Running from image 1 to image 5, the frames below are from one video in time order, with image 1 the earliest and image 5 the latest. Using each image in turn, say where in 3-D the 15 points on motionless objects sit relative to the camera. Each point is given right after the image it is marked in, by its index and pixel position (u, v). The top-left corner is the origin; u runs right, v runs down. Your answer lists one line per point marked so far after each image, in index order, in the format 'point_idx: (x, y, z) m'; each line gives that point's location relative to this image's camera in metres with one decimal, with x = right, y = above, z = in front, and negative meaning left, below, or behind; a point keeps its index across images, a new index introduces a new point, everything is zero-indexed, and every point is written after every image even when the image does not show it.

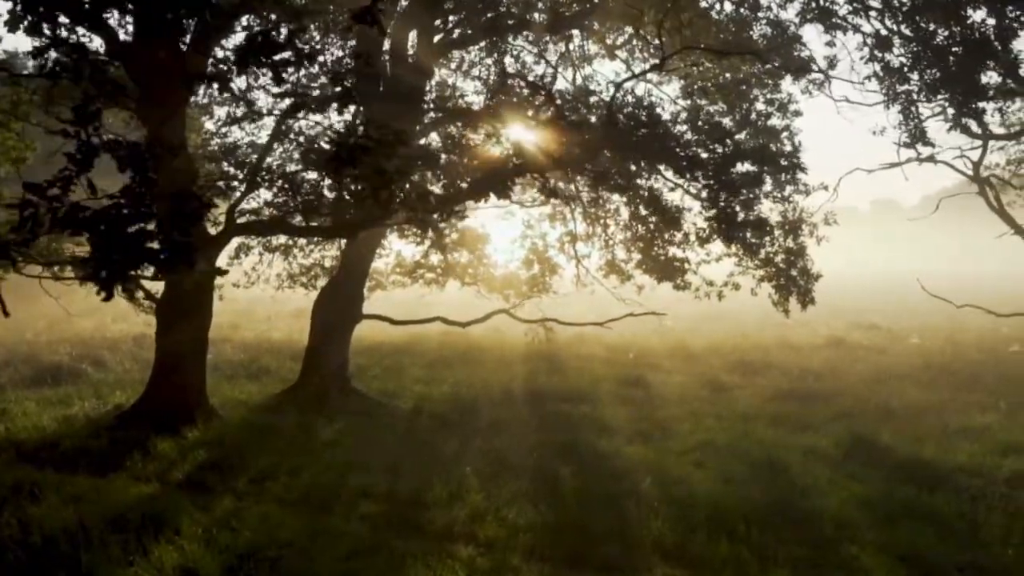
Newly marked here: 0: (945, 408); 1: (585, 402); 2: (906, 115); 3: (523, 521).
0: (+6.7, -1.8, +14.0) m
1: (+1.2, -1.9, +15.6) m
2: (+5.3, +2.3, +12.1) m
3: (+0.1, -2.2, +8.6) m
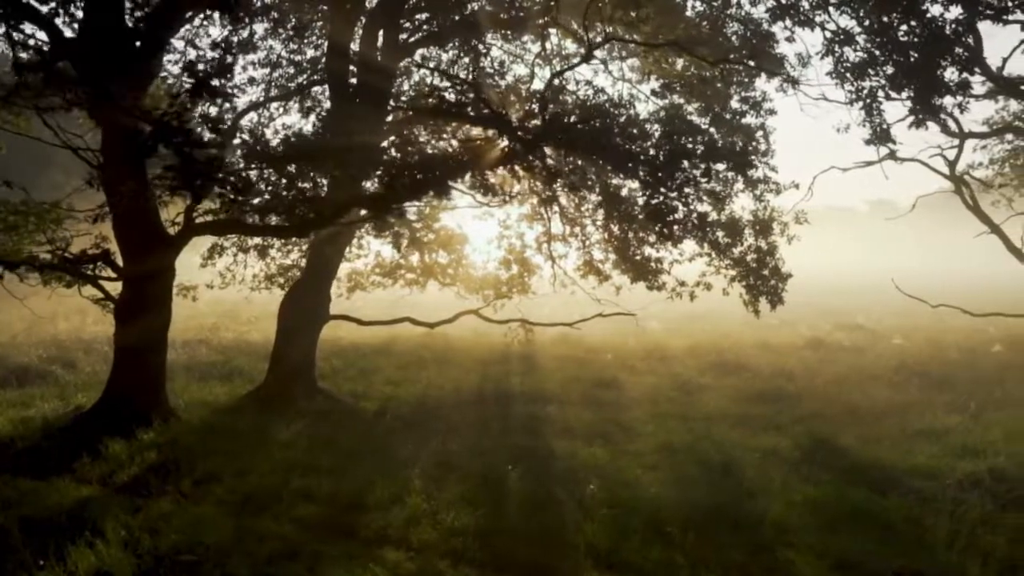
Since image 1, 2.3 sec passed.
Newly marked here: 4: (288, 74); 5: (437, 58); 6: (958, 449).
0: (+6.2, -1.8, +13.8) m
1: (+0.7, -1.9, +15.4) m
2: (+4.7, +2.3, +11.9) m
3: (-0.5, -2.2, +8.5) m
4: (-4.1, +4.0, +16.8) m
5: (-1.3, +4.3, +16.9) m
6: (+5.4, -1.9, +11.0) m
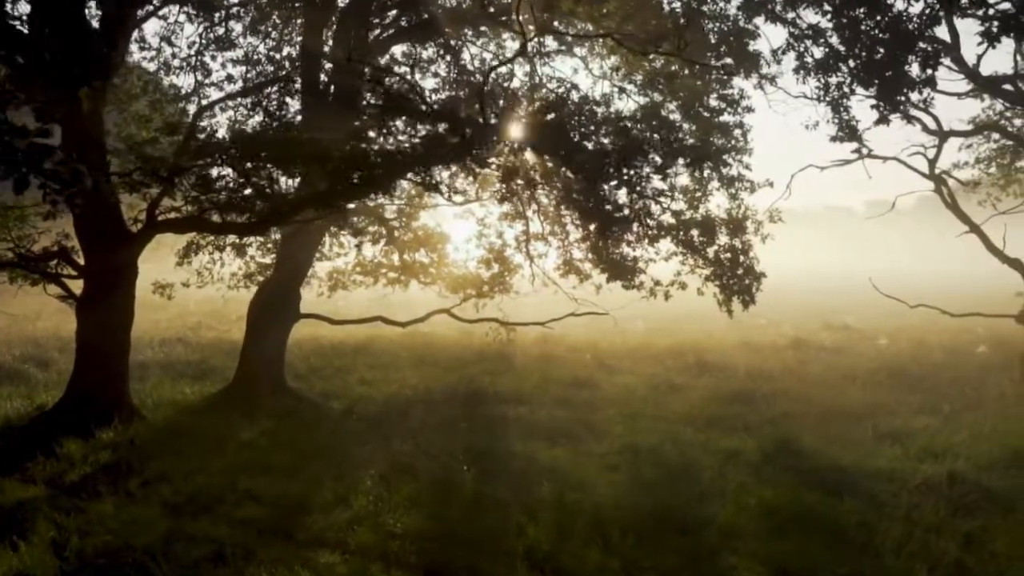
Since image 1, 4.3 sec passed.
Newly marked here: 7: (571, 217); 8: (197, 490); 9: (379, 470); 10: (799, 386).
0: (+5.6, -1.8, +13.7) m
1: (+0.2, -1.9, +15.2) m
2: (+4.2, +2.3, +11.8) m
3: (-1.0, -2.2, +8.3) m
4: (-4.6, +4.0, +16.7) m
5: (-1.8, +4.3, +16.8) m
6: (+4.9, -1.9, +10.8) m
7: (+1.1, +1.4, +17.4) m
8: (-3.3, -2.1, +9.6) m
9: (-1.5, -2.1, +10.4) m
10: (+5.0, -1.7, +15.9) m
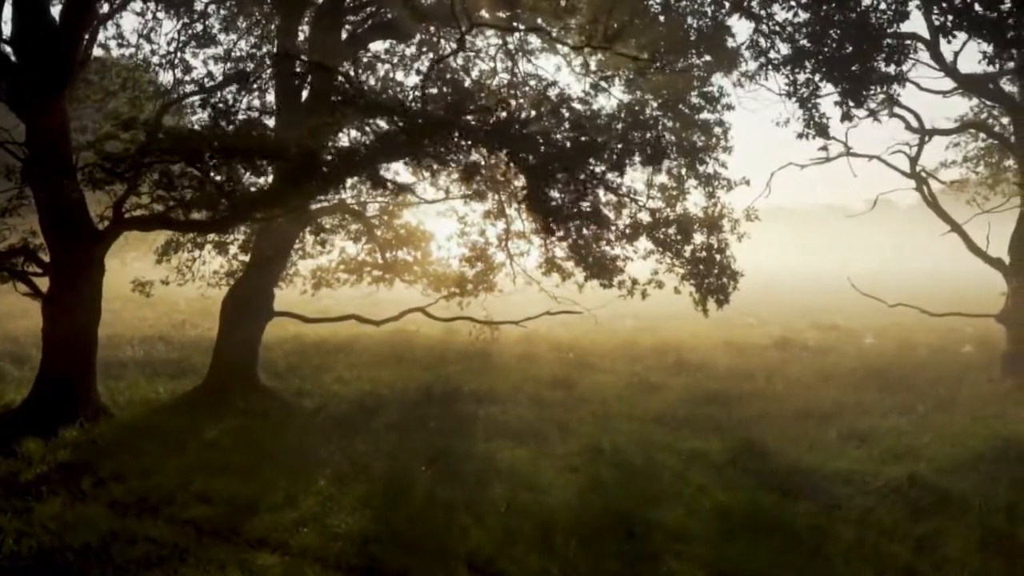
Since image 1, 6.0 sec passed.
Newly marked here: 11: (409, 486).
0: (+5.2, -1.8, +13.5) m
1: (-0.3, -1.9, +15.1) m
2: (+3.8, +2.3, +11.6) m
3: (-1.5, -2.2, +8.2) m
4: (-5.0, +4.0, +16.6) m
5: (-2.2, +4.3, +16.7) m
6: (+4.4, -1.9, +10.7) m
7: (+0.7, +1.4, +17.3) m
8: (-3.8, -2.1, +9.5) m
9: (-2.0, -2.1, +10.3) m
10: (+4.6, -1.7, +15.8) m
11: (-1.1, -2.1, +9.4) m
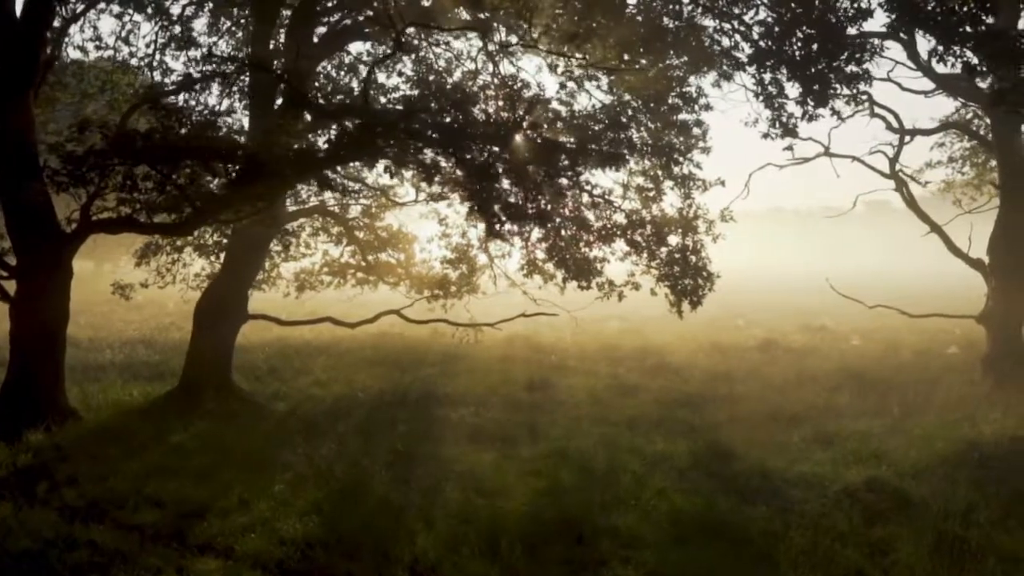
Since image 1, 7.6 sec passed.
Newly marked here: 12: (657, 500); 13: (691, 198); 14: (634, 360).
0: (+4.7, -1.8, +13.4) m
1: (-0.7, -1.9, +15.0) m
2: (+3.3, +2.3, +11.5) m
3: (-2.0, -2.2, +8.1) m
4: (-5.5, +4.0, +16.5) m
5: (-2.7, +4.3, +16.6) m
6: (+3.9, -2.0, +10.6) m
7: (+0.2, +1.4, +17.2) m
8: (-4.3, -2.2, +9.5) m
9: (-2.5, -2.1, +10.2) m
10: (+4.2, -1.7, +15.7) m
11: (-1.5, -2.1, +9.4) m
12: (+1.4, -2.1, +9.1) m
13: (+3.0, +1.5, +15.3) m
14: (+2.6, -1.5, +19.2) m
